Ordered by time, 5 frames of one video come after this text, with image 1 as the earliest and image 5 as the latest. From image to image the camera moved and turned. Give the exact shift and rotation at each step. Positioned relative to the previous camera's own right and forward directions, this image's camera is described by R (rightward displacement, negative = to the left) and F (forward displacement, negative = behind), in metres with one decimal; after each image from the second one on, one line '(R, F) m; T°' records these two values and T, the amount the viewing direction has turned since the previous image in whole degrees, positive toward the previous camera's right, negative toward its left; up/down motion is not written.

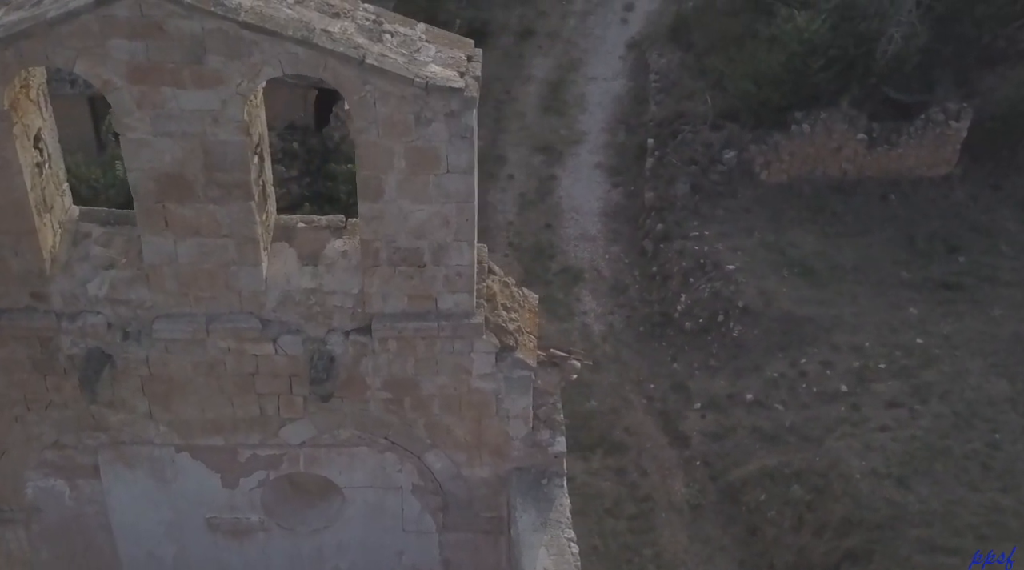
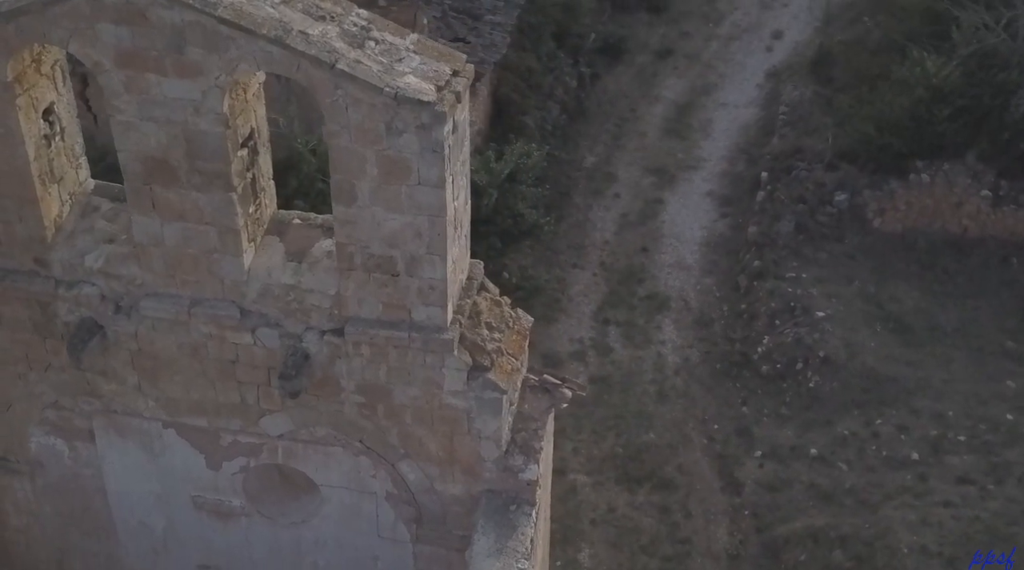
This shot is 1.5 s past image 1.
(+0.8, +0.2) m; -8°
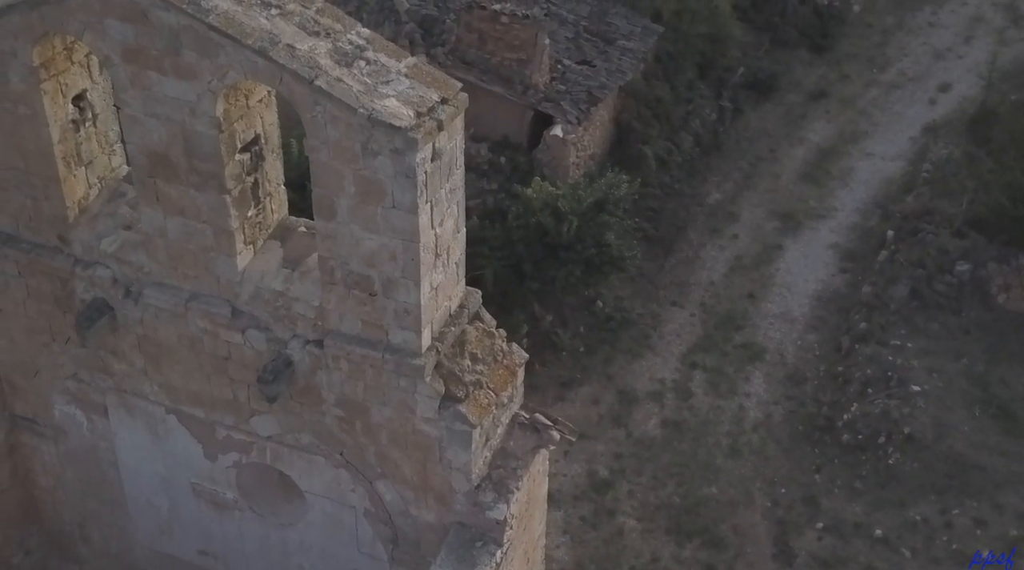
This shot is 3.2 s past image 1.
(+0.8, +0.2) m; -9°
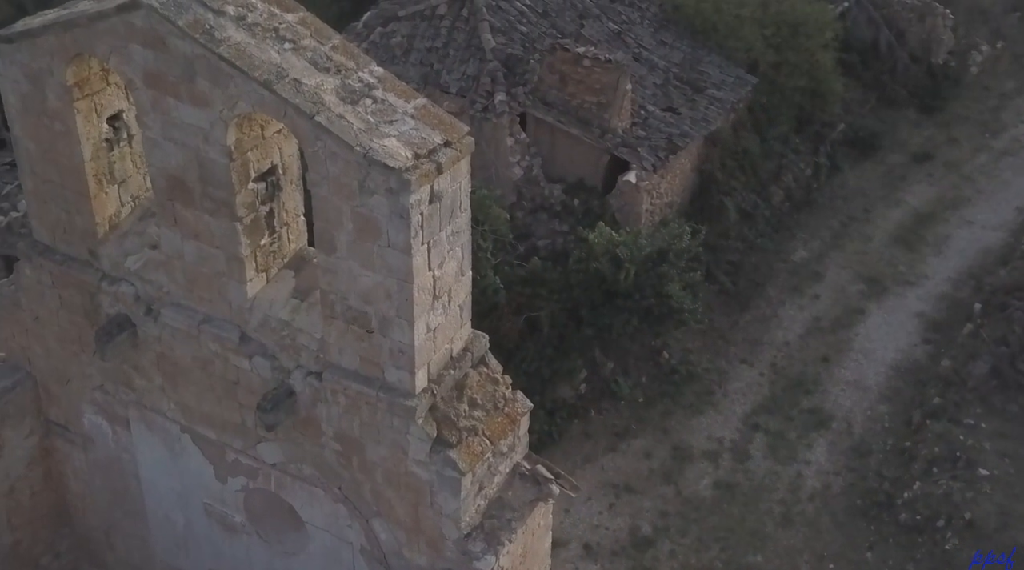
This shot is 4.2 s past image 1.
(+0.5, +0.1) m; -6°
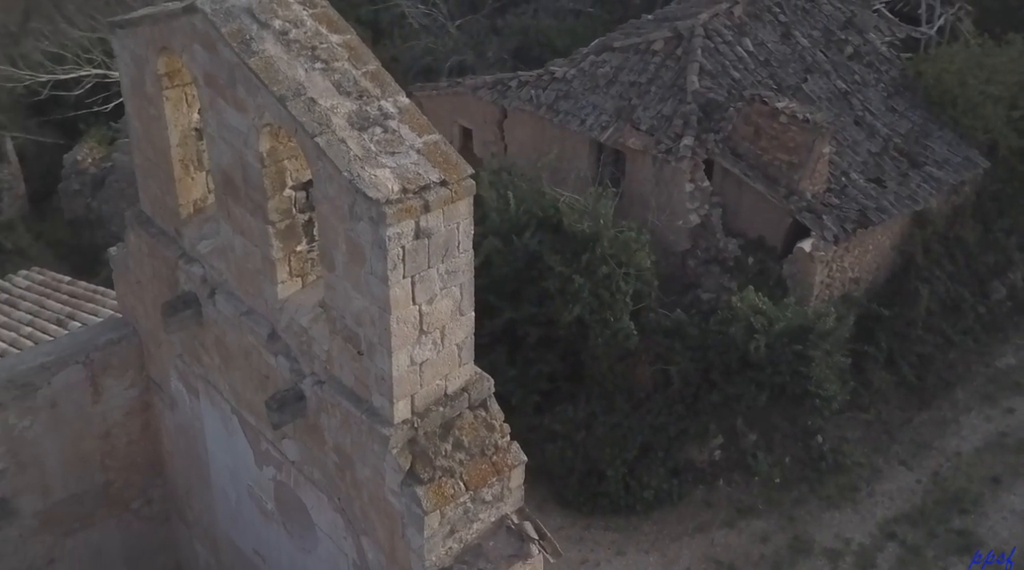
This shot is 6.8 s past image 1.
(+1.2, +0.3) m; -14°
